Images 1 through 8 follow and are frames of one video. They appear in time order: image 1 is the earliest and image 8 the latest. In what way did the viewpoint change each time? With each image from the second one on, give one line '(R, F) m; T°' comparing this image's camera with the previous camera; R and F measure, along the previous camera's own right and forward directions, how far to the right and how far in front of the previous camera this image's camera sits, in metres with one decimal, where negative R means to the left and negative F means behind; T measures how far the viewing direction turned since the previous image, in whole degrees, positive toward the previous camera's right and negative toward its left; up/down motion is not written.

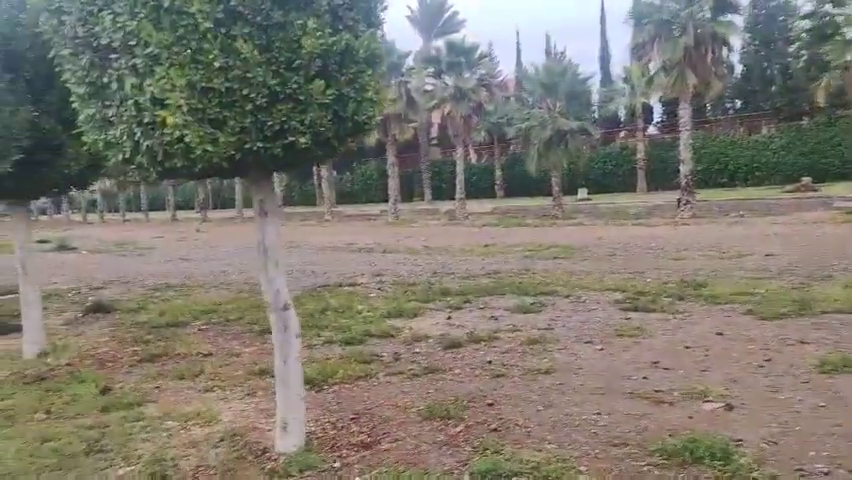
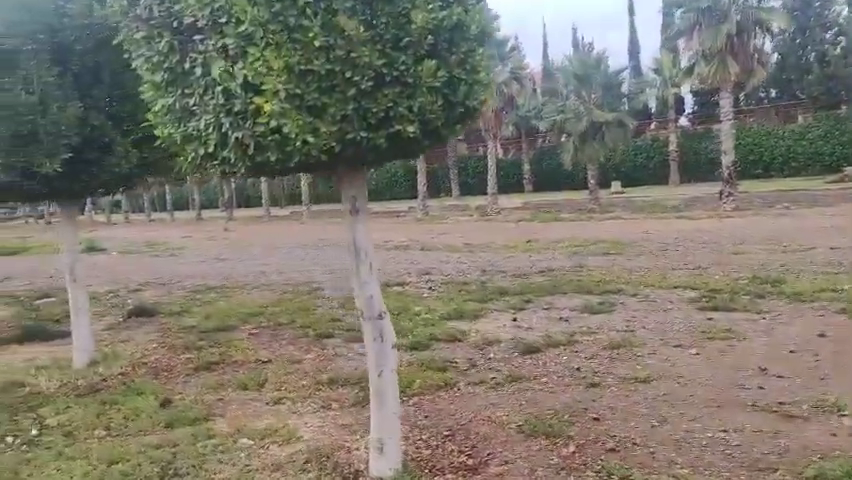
(-0.6, +0.5) m; -2°
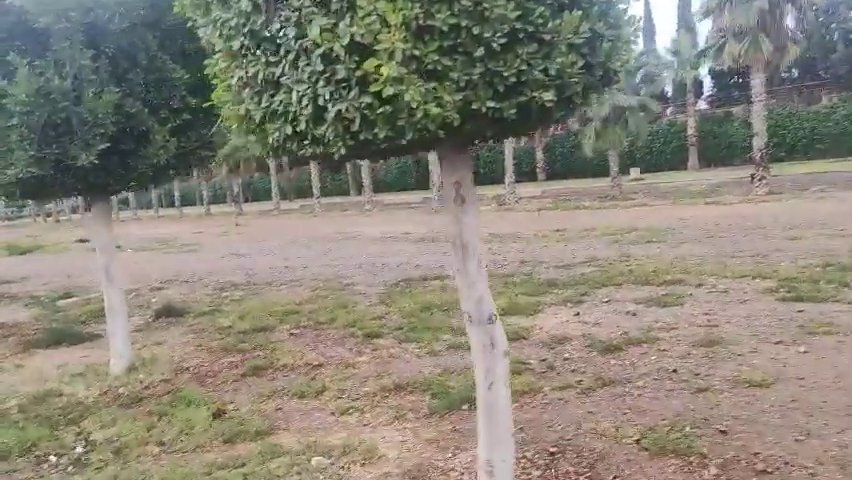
(-0.6, +0.6) m; -1°
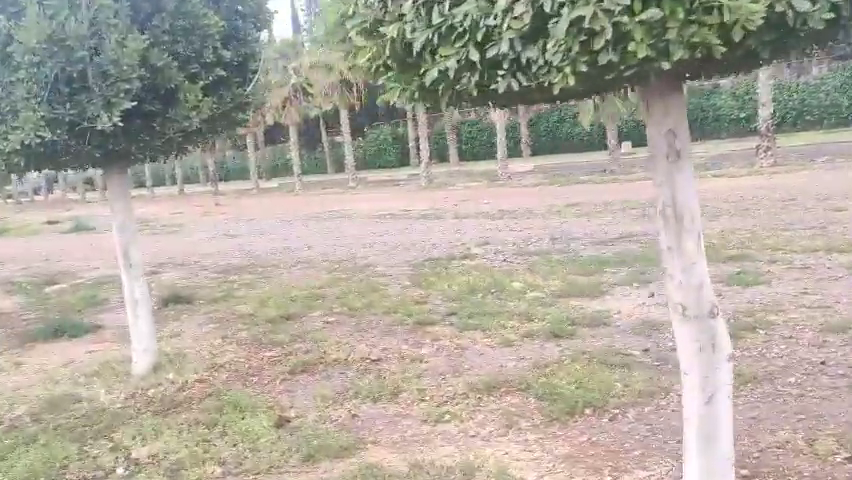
(-0.9, +0.9) m; +2°
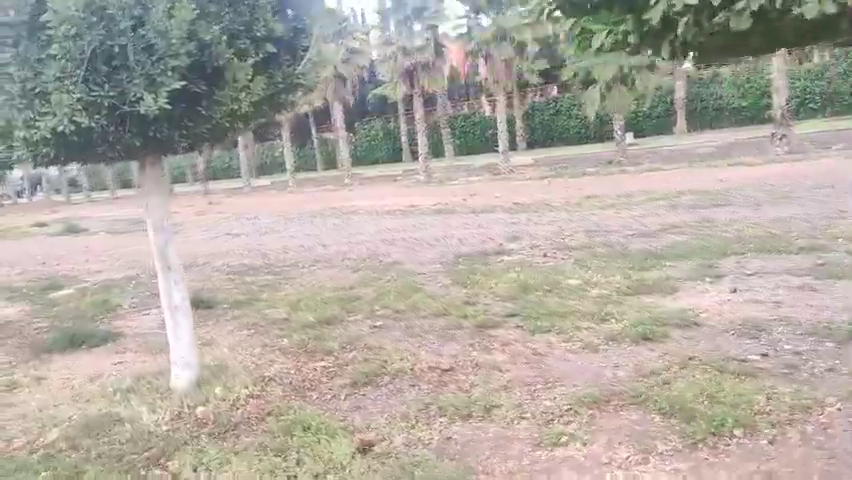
(-0.7, +0.7) m; +1°
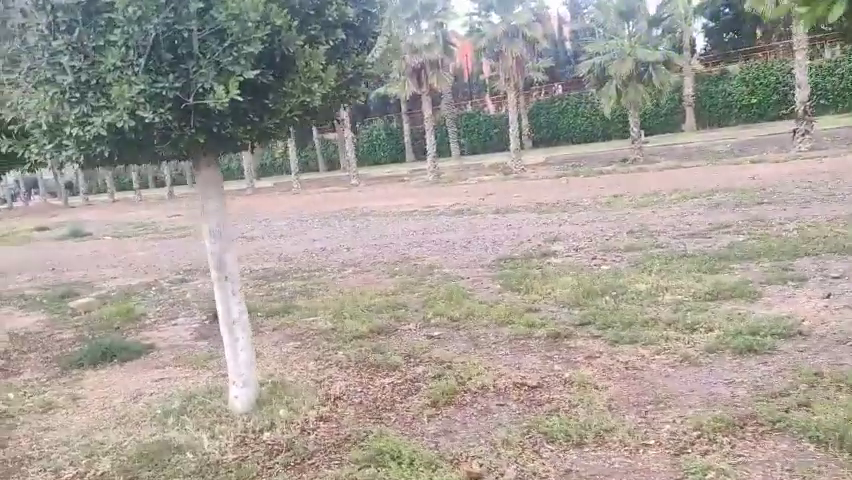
(-0.7, +0.5) m; 0°
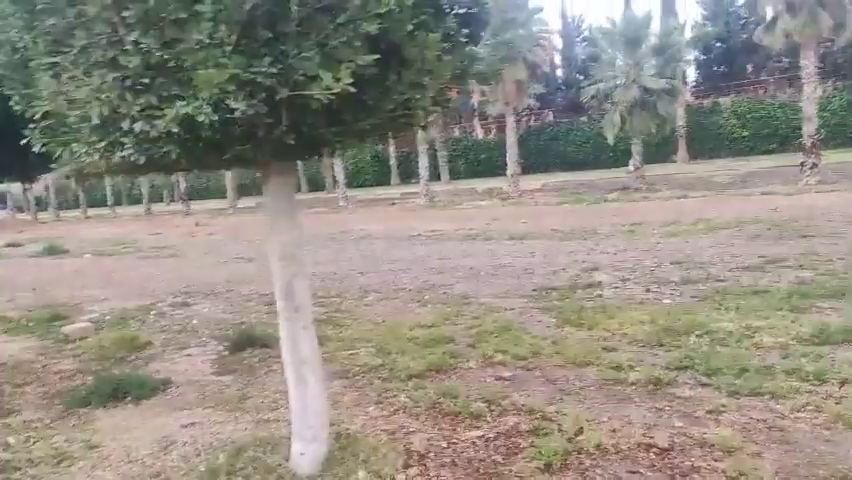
(-0.9, +0.9) m; +2°
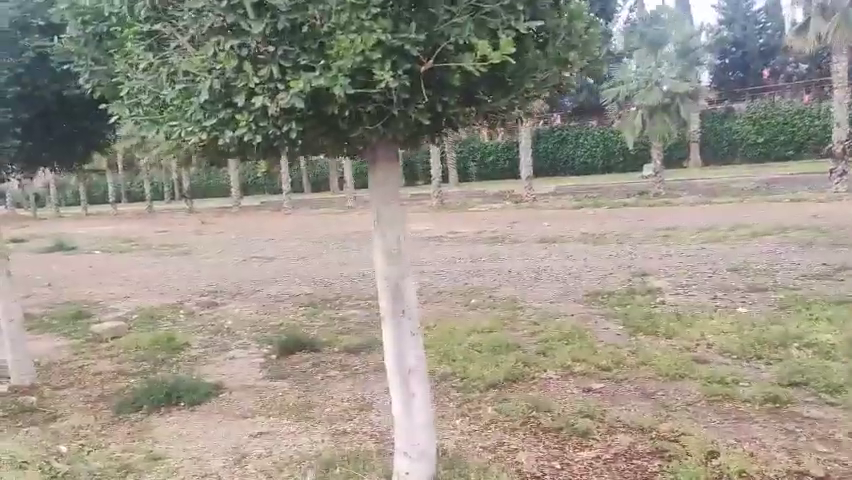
(-0.7, +0.5) m; 0°
